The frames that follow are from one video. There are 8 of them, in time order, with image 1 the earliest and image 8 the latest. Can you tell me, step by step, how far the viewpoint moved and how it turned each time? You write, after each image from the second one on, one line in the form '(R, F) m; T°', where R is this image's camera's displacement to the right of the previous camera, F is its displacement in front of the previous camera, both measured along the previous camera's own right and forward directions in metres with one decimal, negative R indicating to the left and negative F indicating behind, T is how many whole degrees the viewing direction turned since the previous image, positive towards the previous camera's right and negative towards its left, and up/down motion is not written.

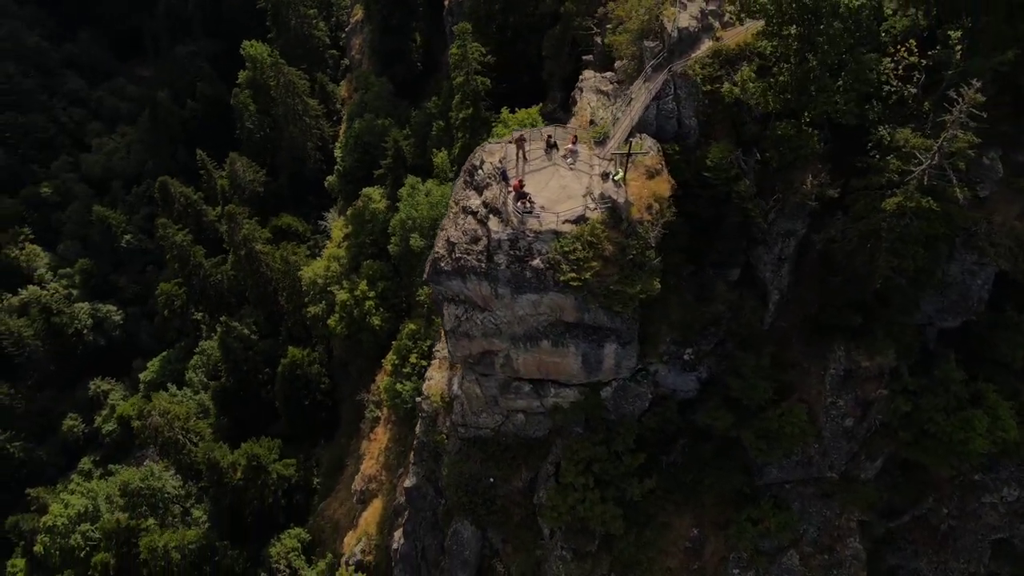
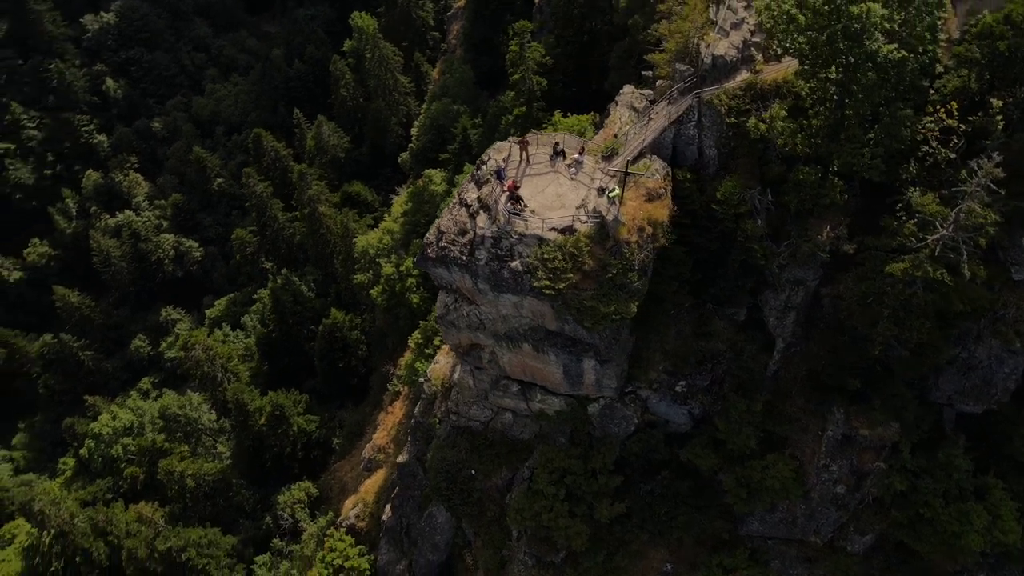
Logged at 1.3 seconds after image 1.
(+2.9, 0.0) m; -6°
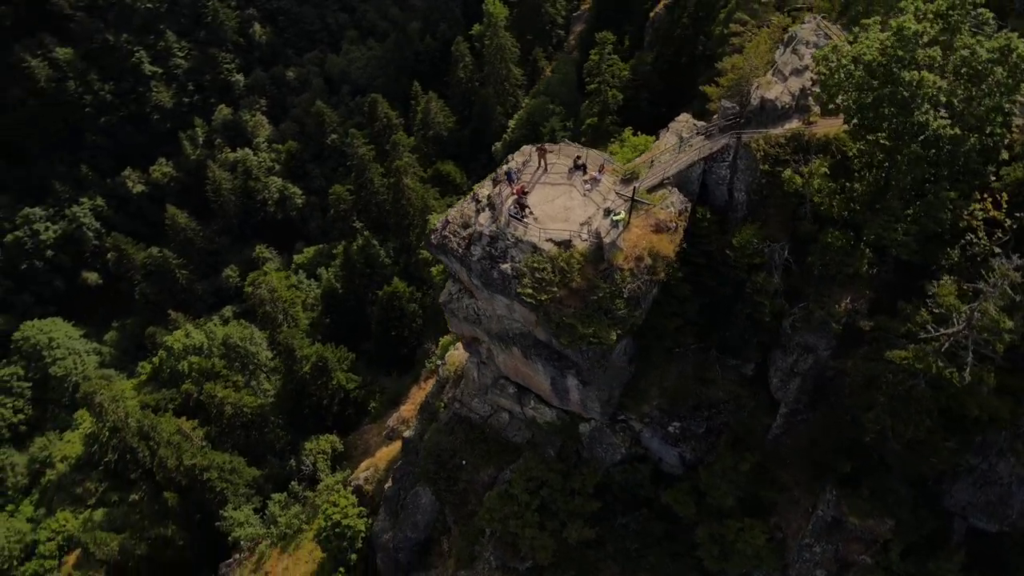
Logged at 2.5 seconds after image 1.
(+3.0, +0.1) m; -8°
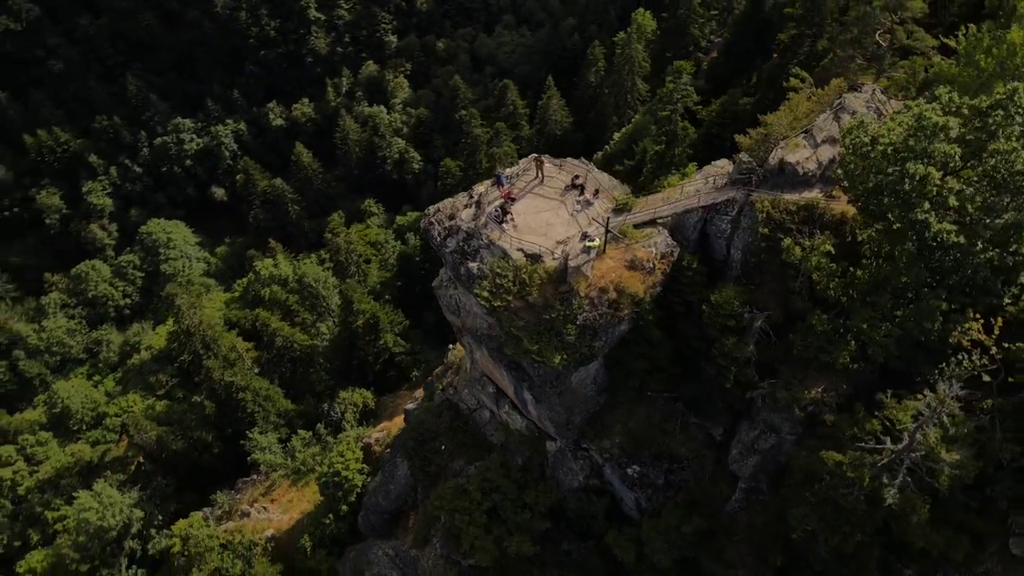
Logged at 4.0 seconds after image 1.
(+4.1, +0.2) m; -9°
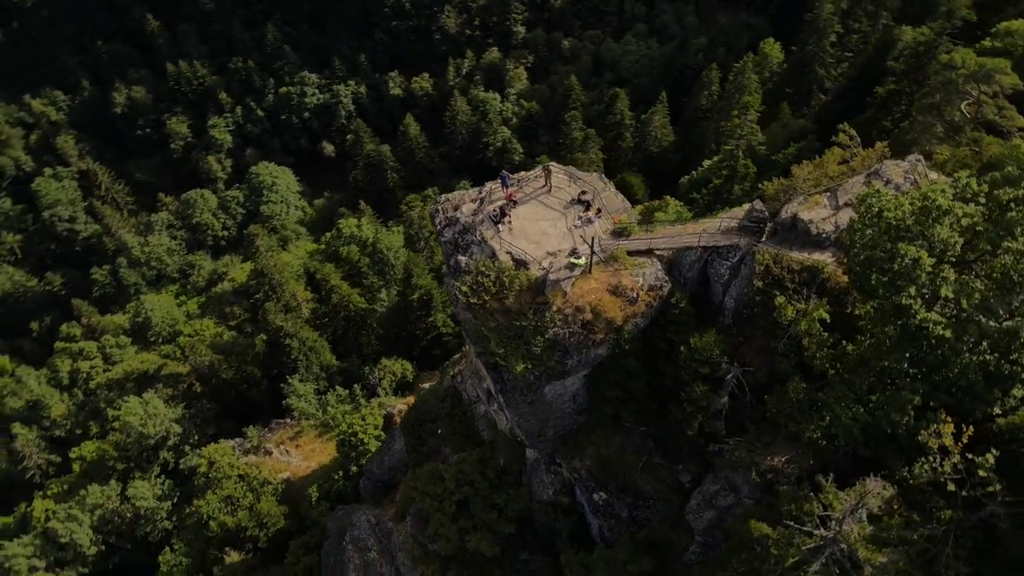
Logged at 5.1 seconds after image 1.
(+3.1, +0.1) m; -7°
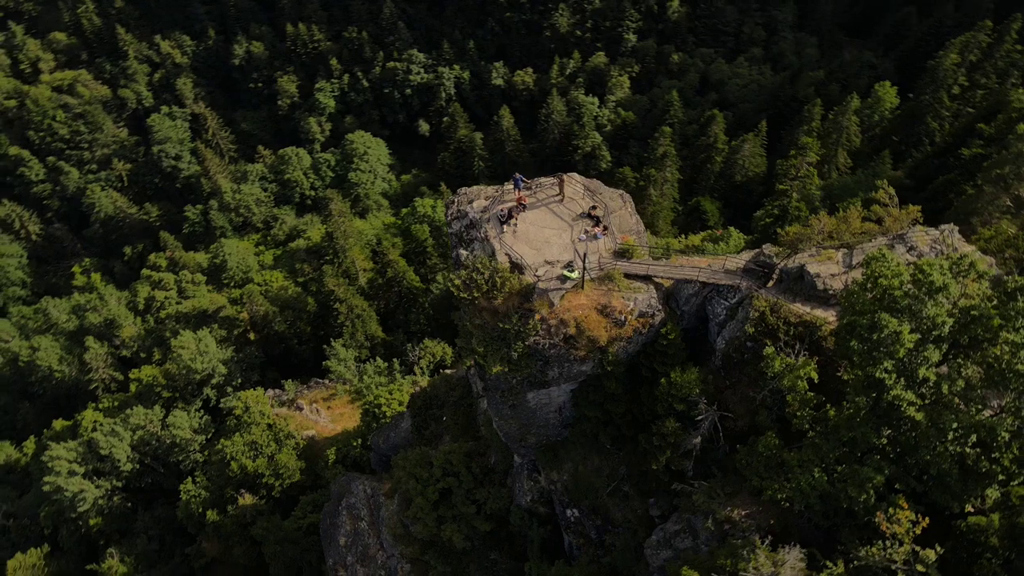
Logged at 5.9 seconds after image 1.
(+2.4, +0.1) m; -6°
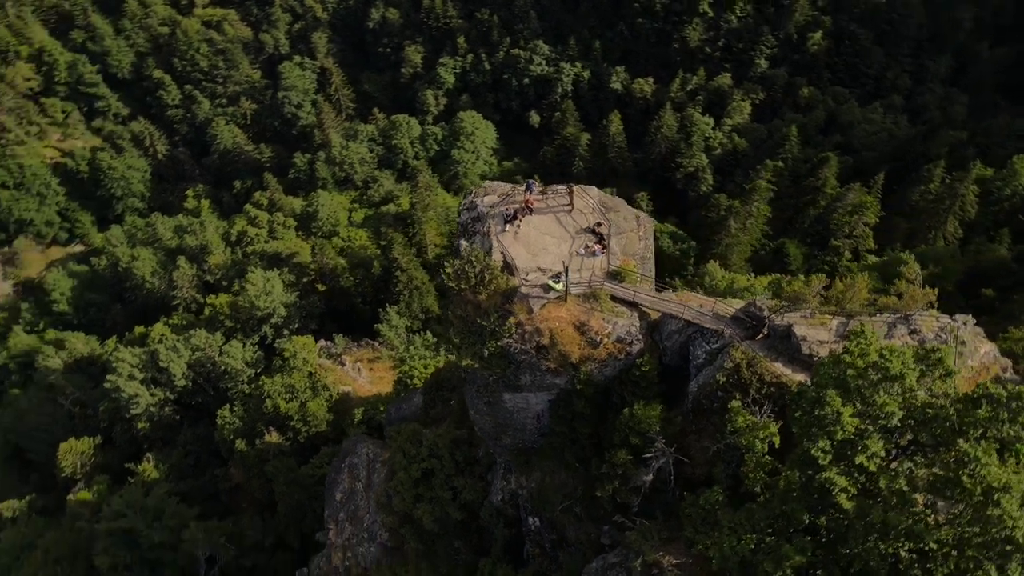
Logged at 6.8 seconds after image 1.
(+2.9, +0.1) m; -7°
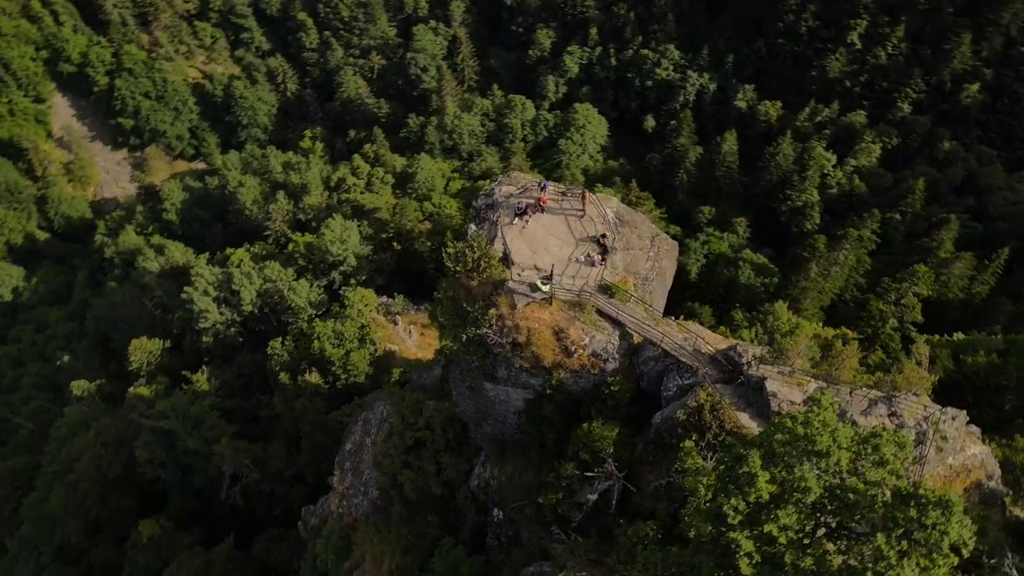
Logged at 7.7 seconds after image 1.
(+2.8, +0.2) m; -7°
